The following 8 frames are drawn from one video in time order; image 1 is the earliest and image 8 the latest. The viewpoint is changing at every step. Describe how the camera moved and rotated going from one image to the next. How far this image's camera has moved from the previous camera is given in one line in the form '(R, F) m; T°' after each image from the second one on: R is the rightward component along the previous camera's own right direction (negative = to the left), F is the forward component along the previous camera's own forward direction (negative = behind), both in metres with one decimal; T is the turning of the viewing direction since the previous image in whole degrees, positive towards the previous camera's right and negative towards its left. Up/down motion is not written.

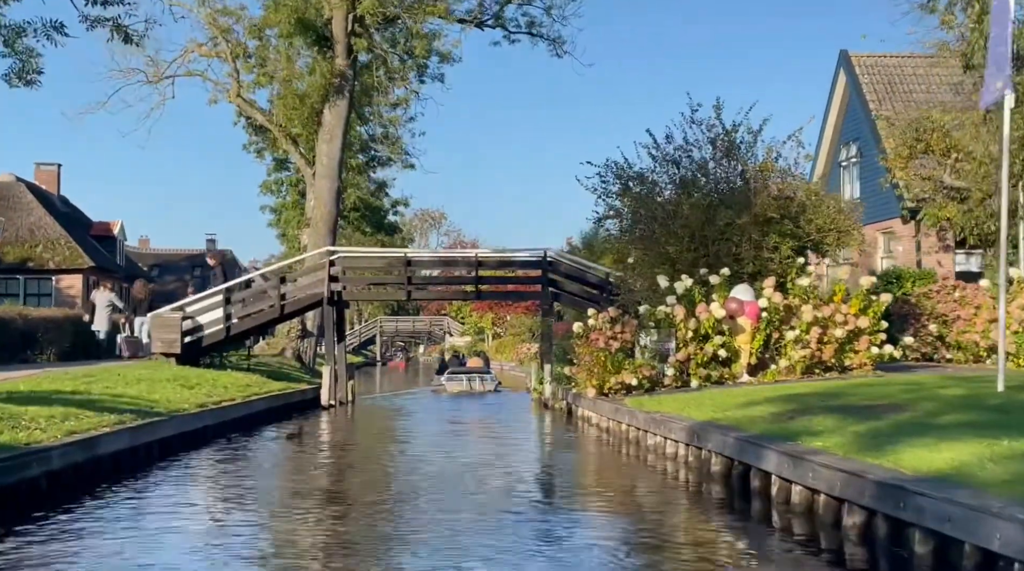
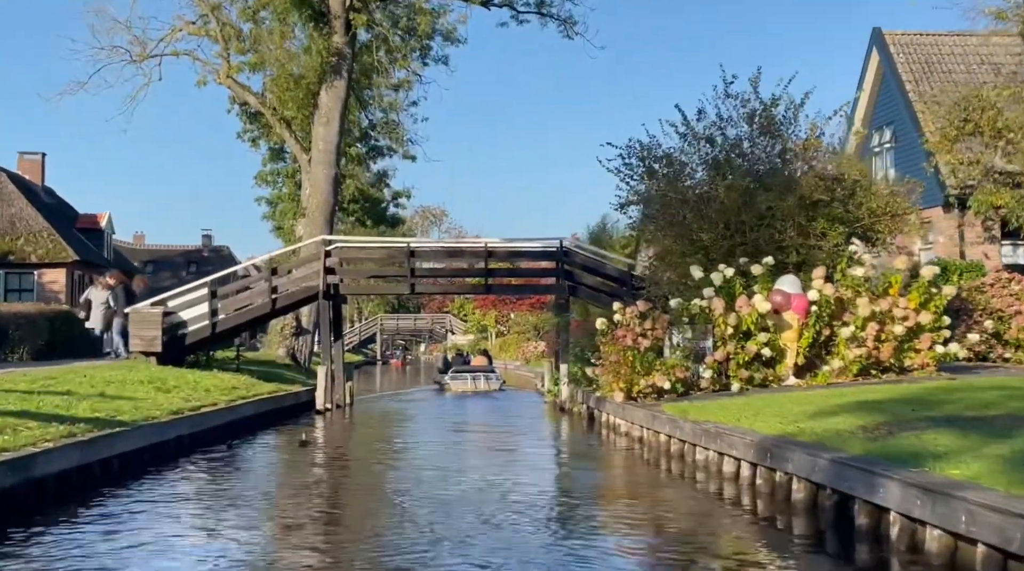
(-0.3, +2.4) m; 0°
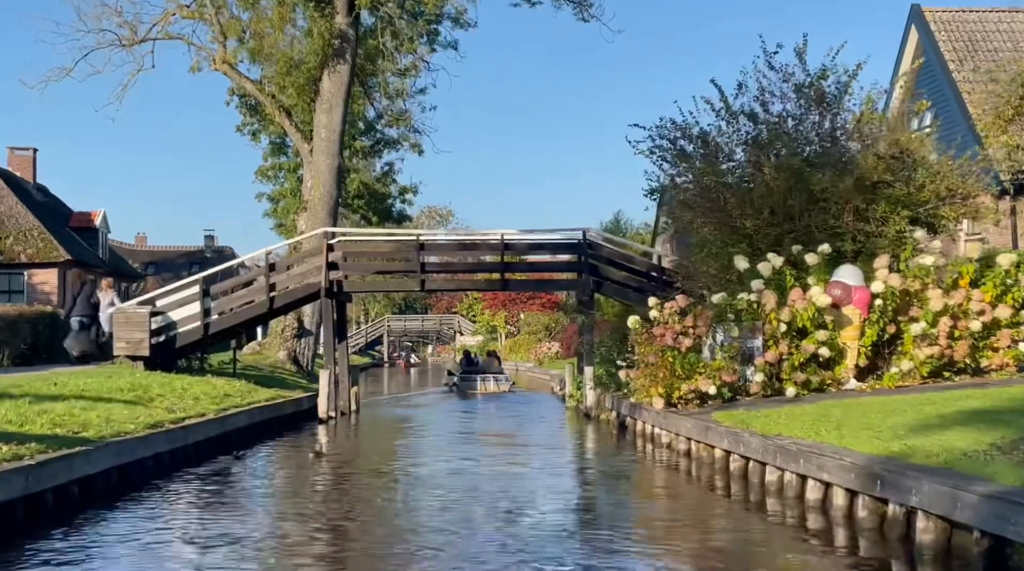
(-0.3, +2.2) m; 0°
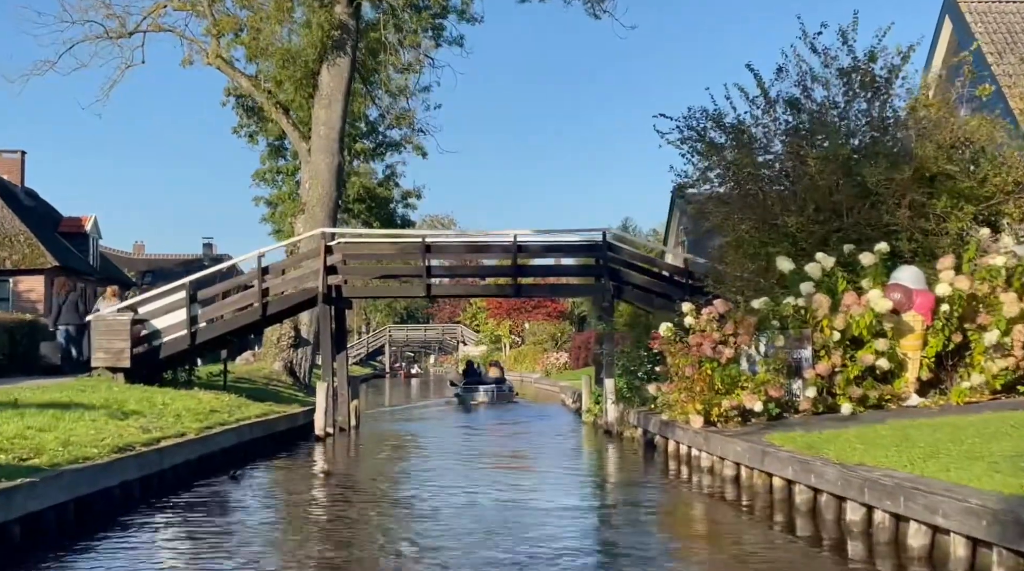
(-0.2, +1.9) m; 0°
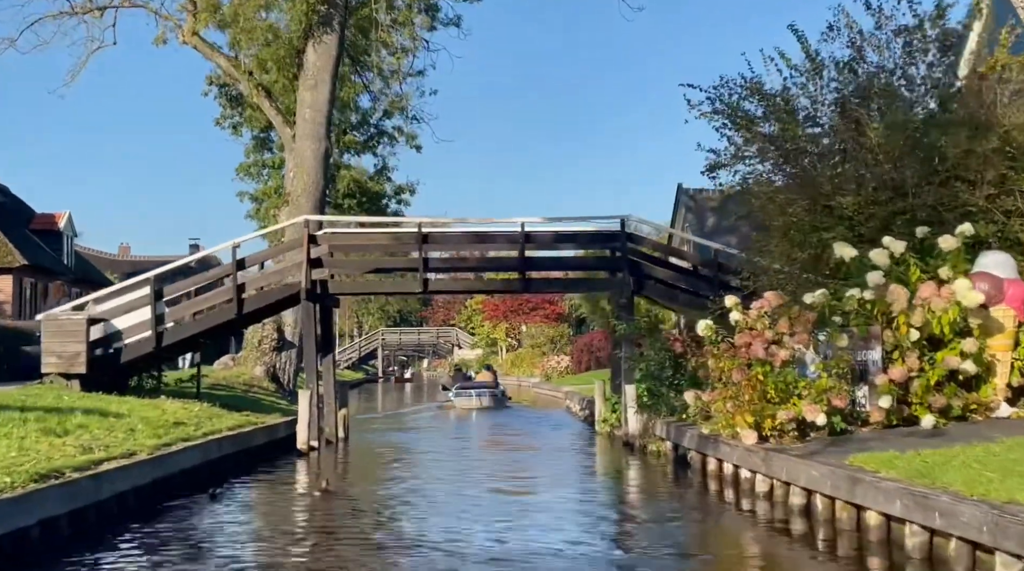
(-0.2, +2.5) m; 0°
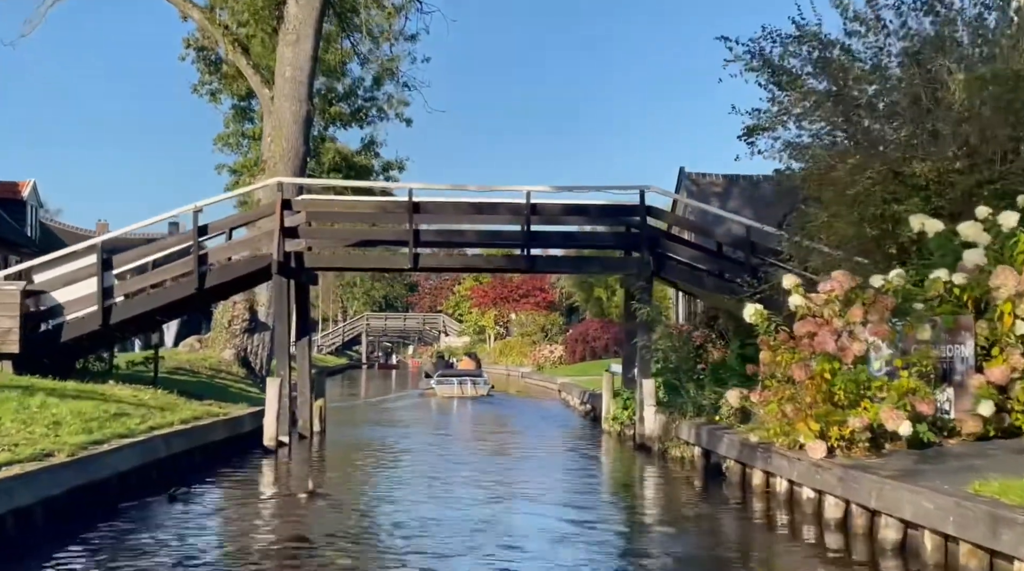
(-0.2, +2.5) m; +1°
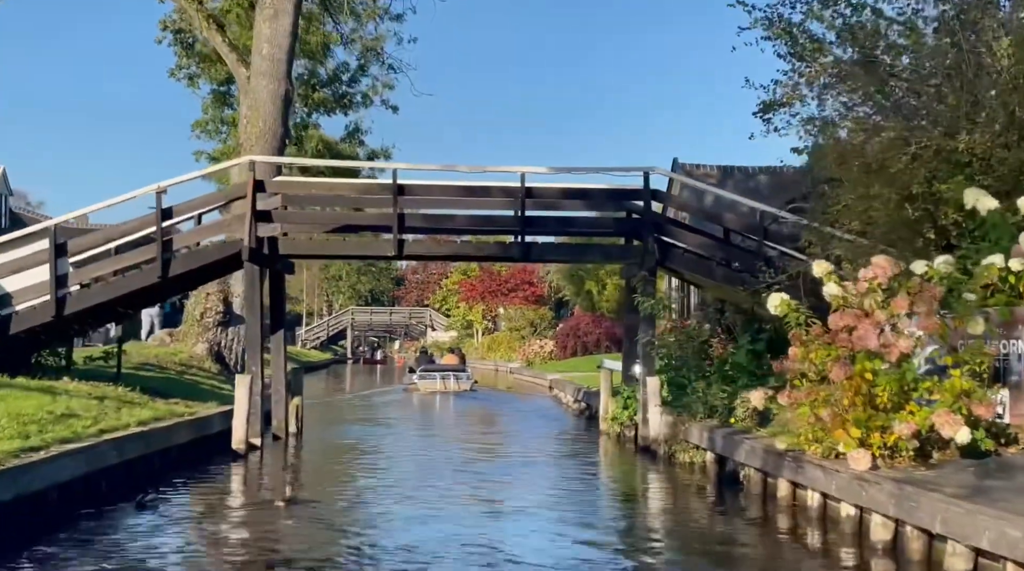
(-0.1, +1.4) m; +1°
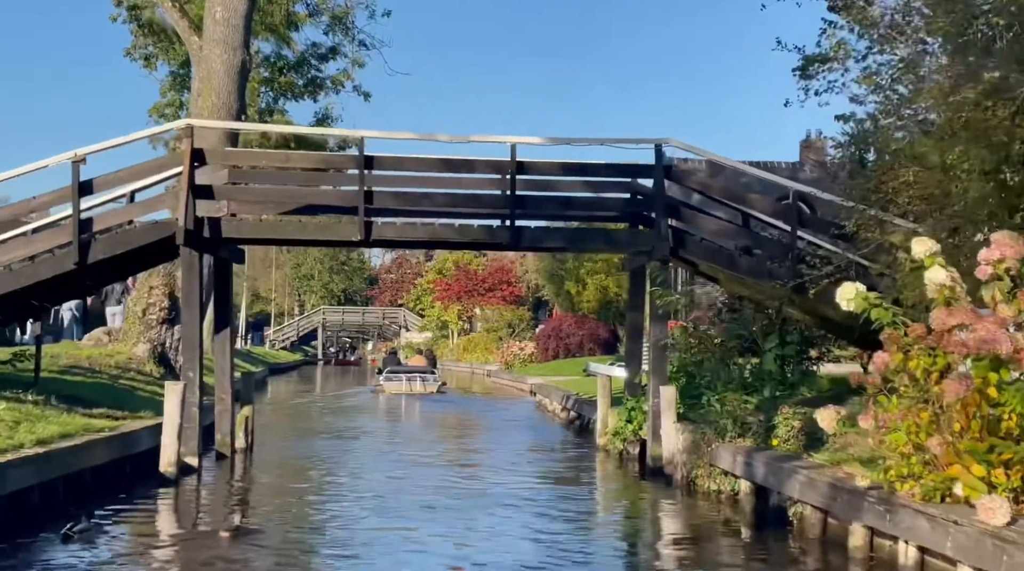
(-0.1, +2.5) m; +1°
